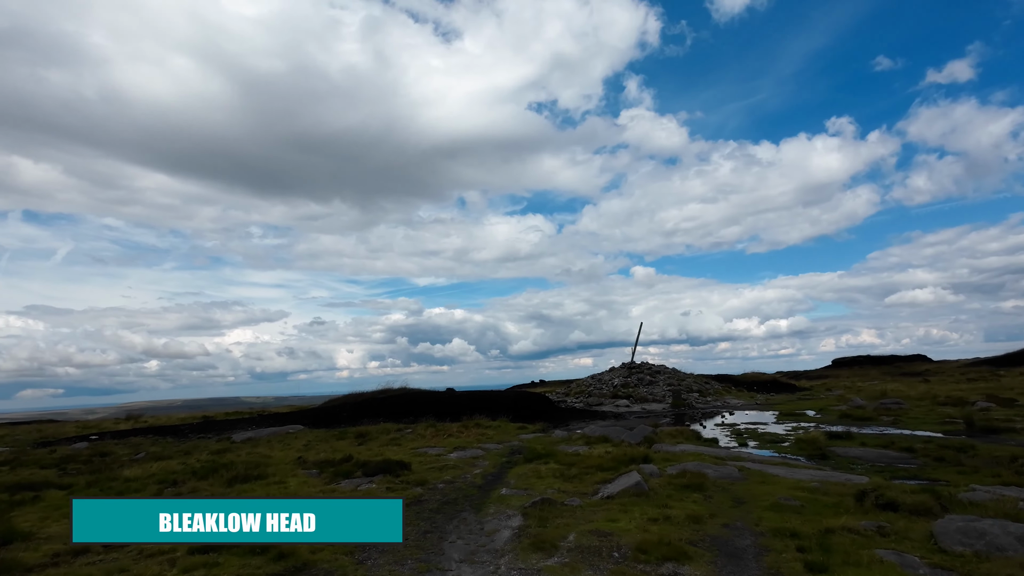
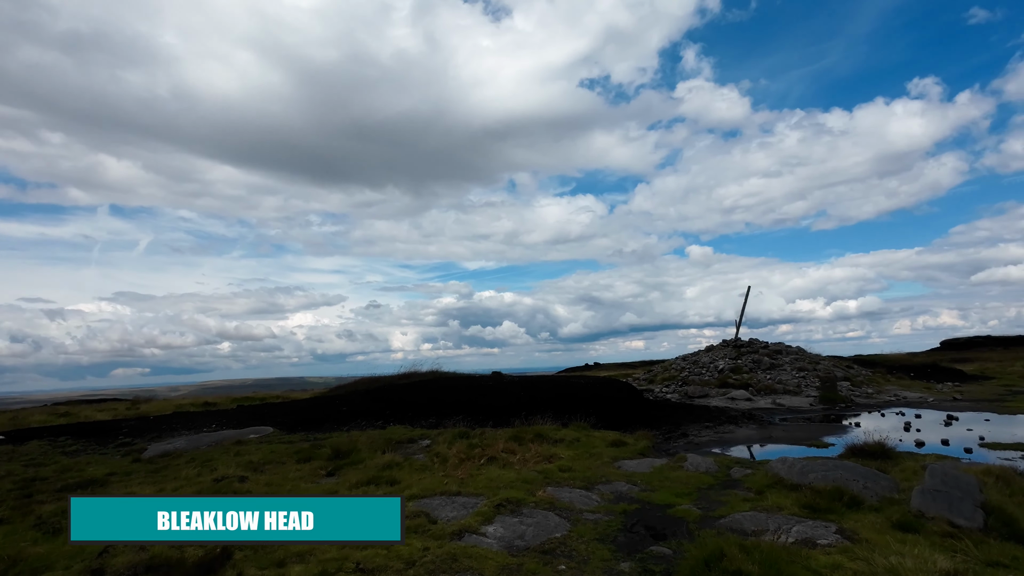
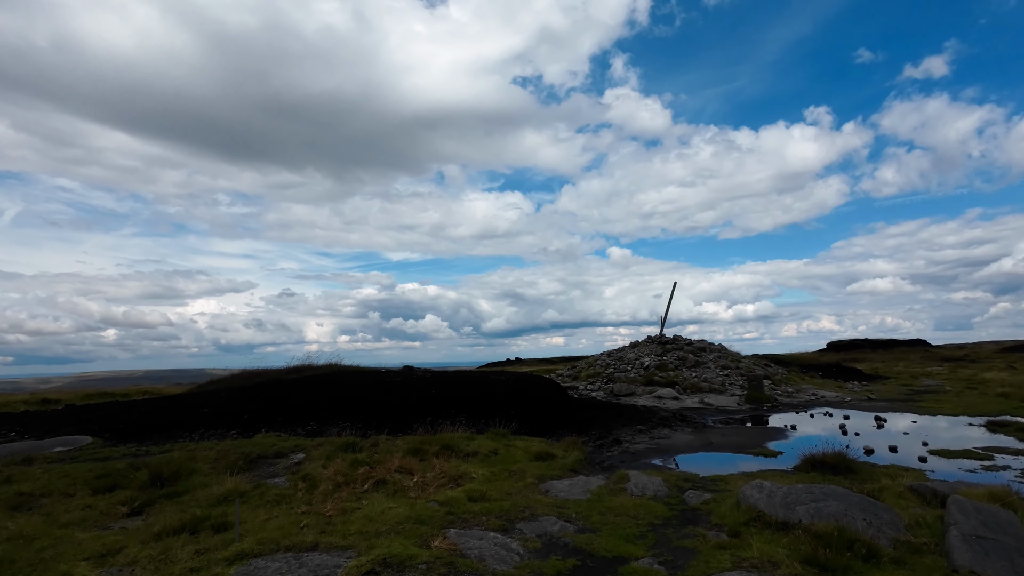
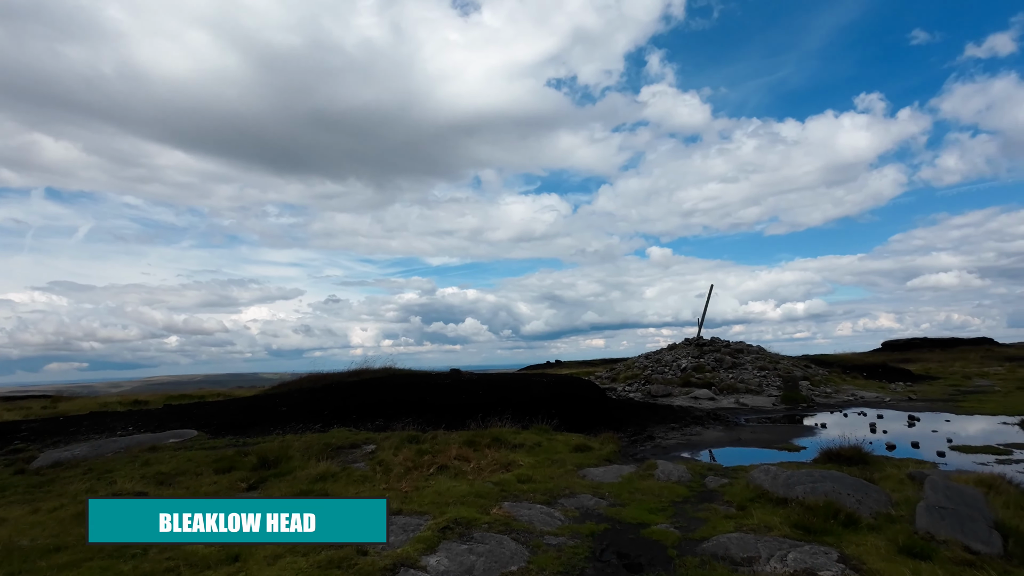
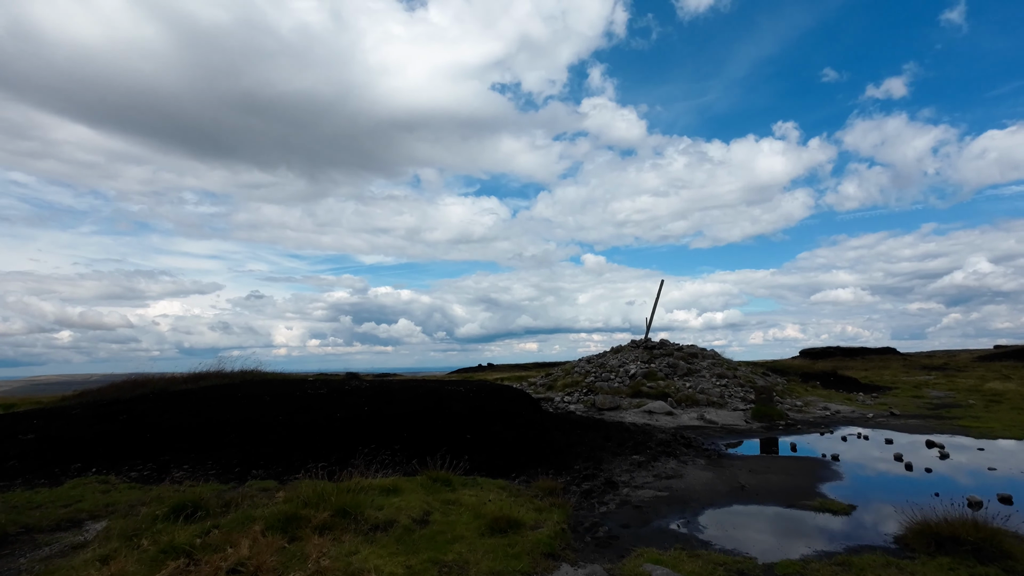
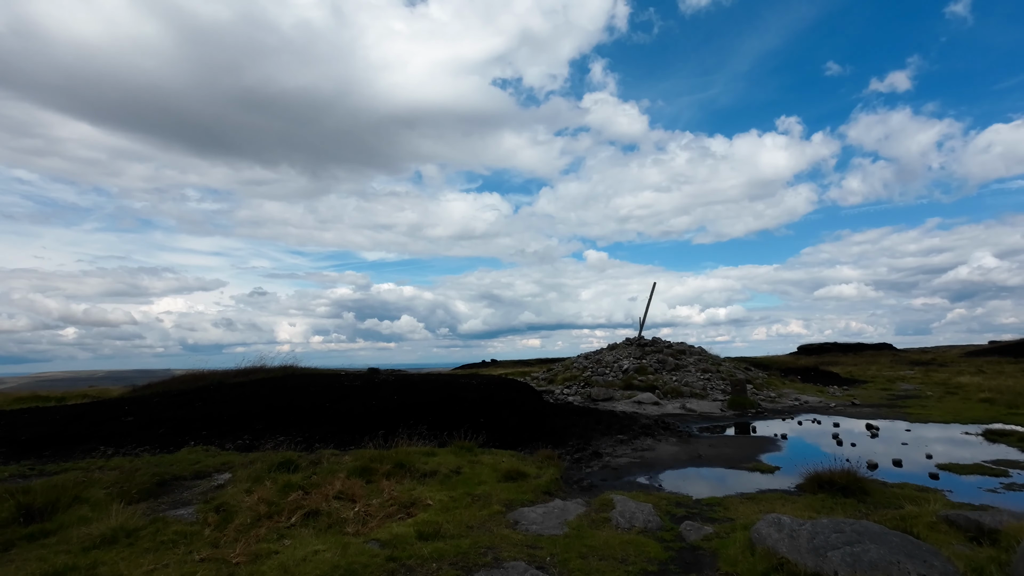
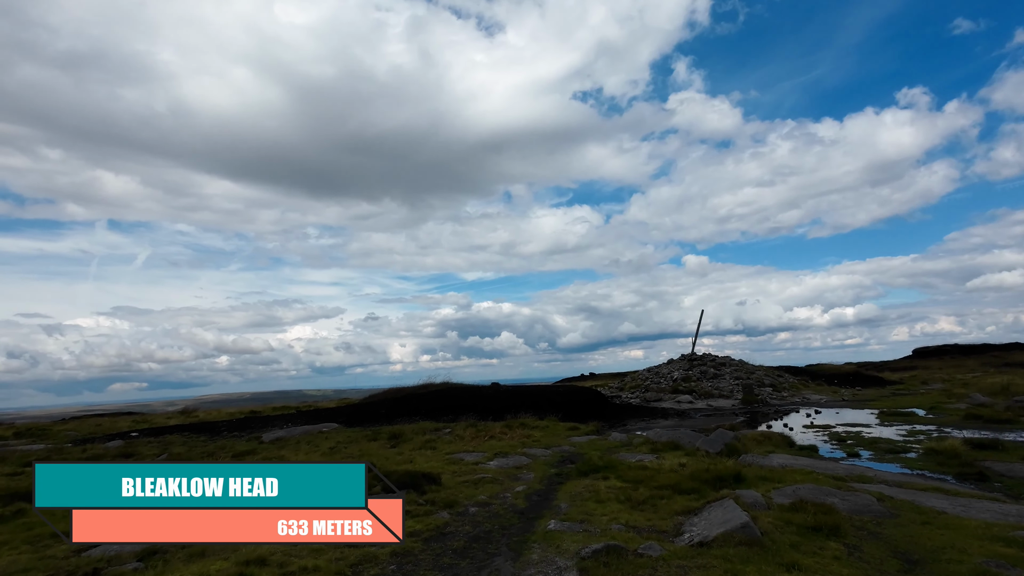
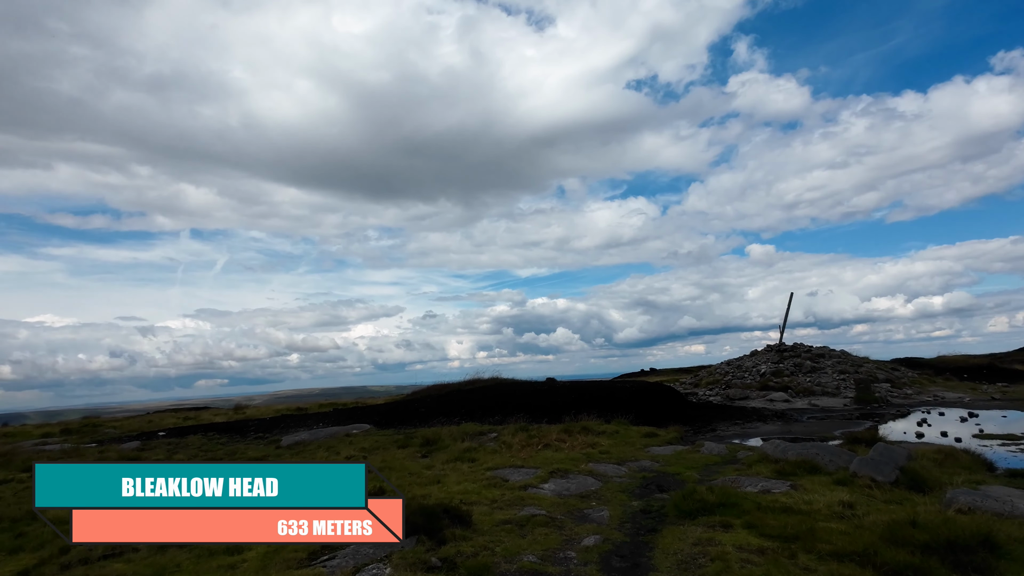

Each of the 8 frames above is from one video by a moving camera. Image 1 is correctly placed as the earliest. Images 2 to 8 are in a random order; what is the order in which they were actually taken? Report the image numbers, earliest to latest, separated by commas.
7, 8, 2, 4, 3, 6, 5
